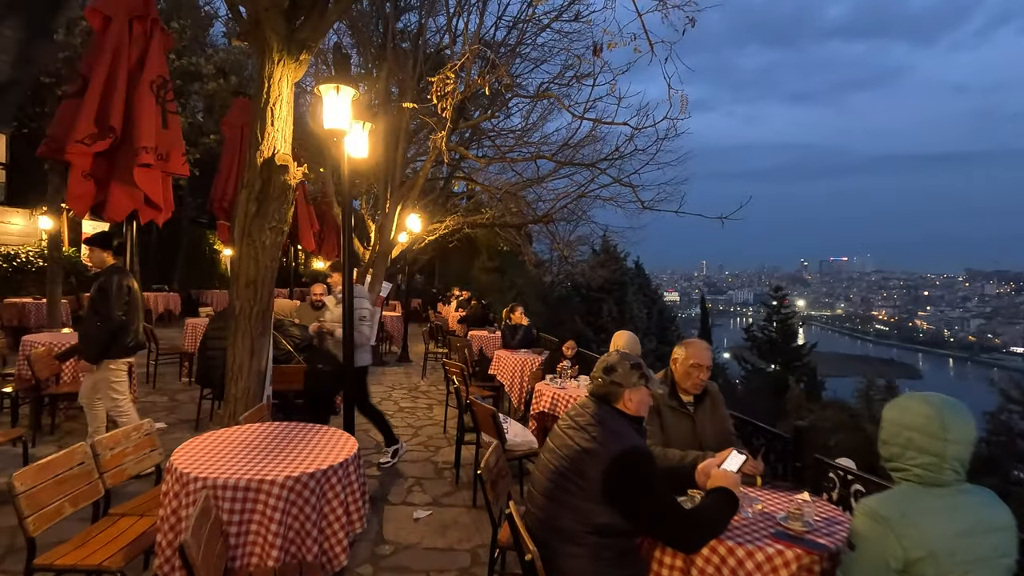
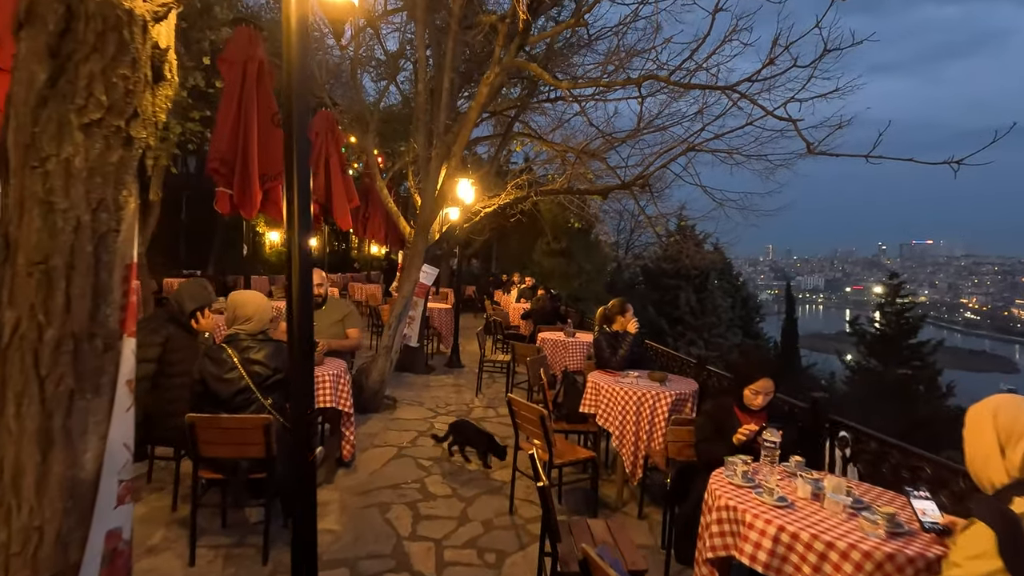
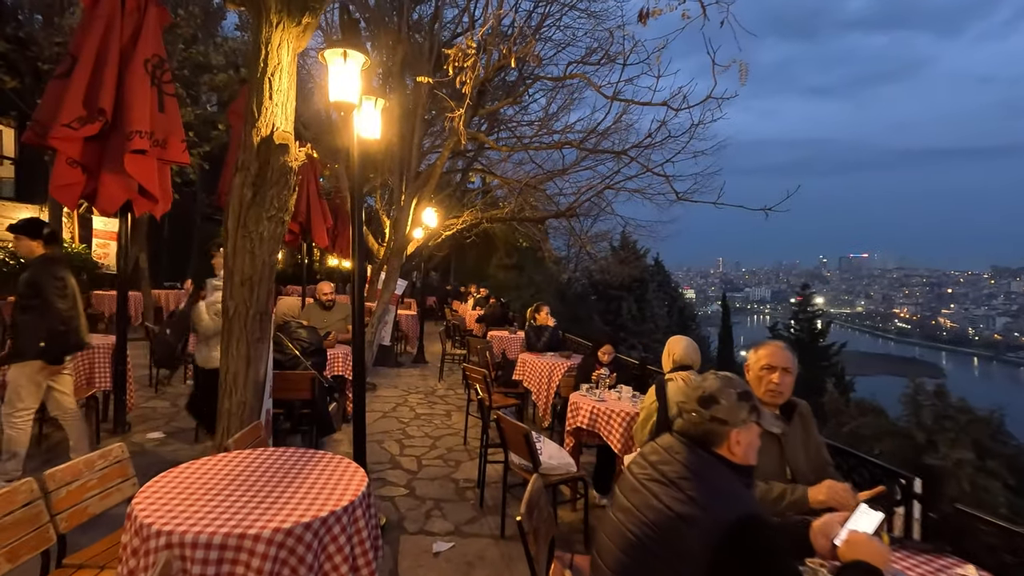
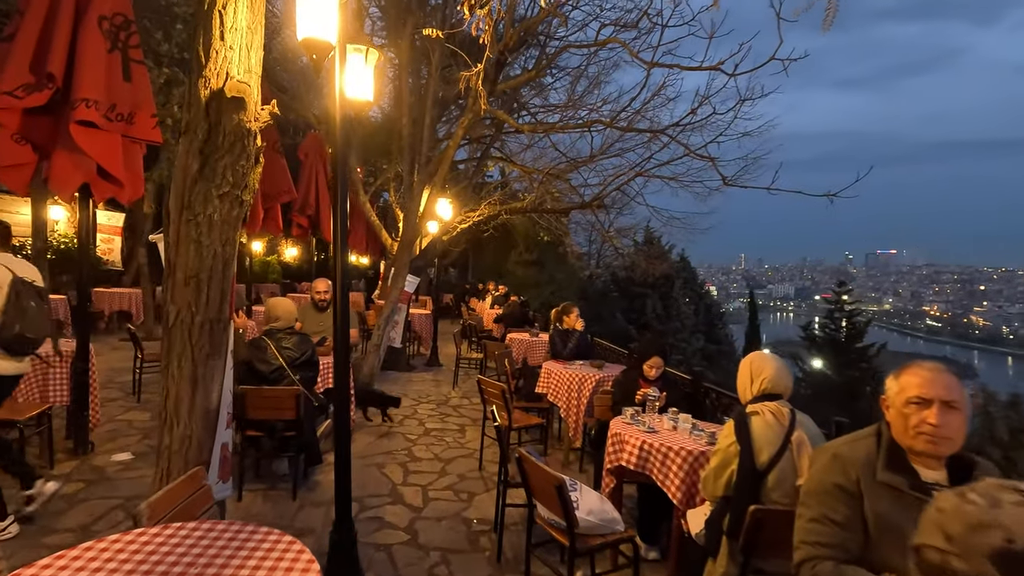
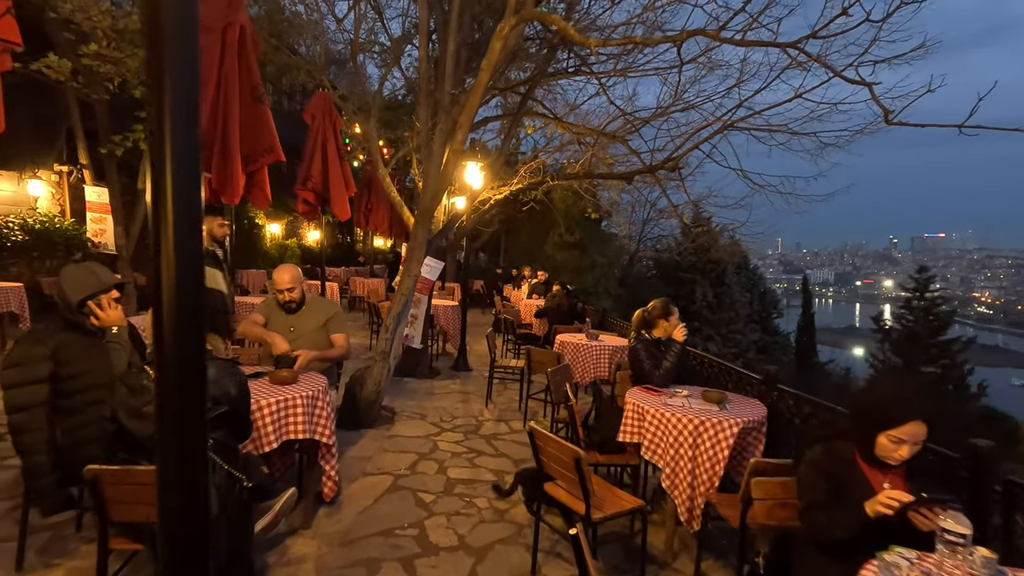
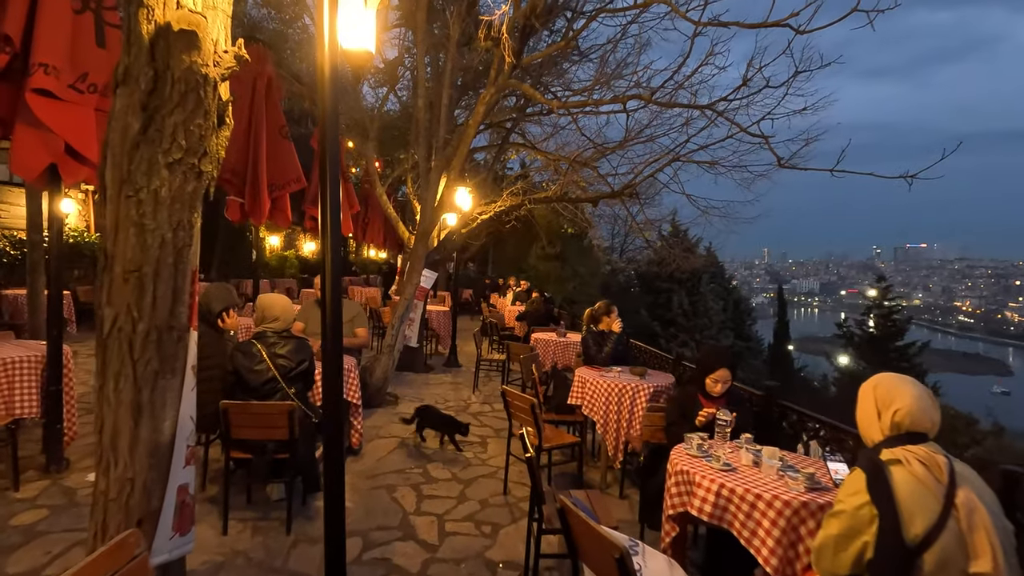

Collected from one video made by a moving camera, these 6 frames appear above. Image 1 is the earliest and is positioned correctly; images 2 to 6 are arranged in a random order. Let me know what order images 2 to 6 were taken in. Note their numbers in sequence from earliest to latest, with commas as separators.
3, 4, 6, 2, 5
